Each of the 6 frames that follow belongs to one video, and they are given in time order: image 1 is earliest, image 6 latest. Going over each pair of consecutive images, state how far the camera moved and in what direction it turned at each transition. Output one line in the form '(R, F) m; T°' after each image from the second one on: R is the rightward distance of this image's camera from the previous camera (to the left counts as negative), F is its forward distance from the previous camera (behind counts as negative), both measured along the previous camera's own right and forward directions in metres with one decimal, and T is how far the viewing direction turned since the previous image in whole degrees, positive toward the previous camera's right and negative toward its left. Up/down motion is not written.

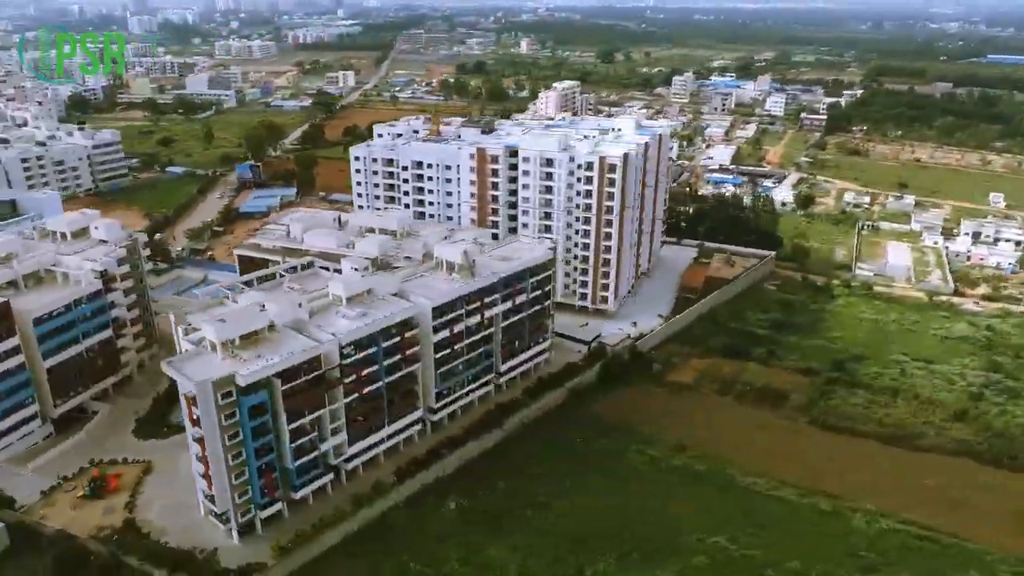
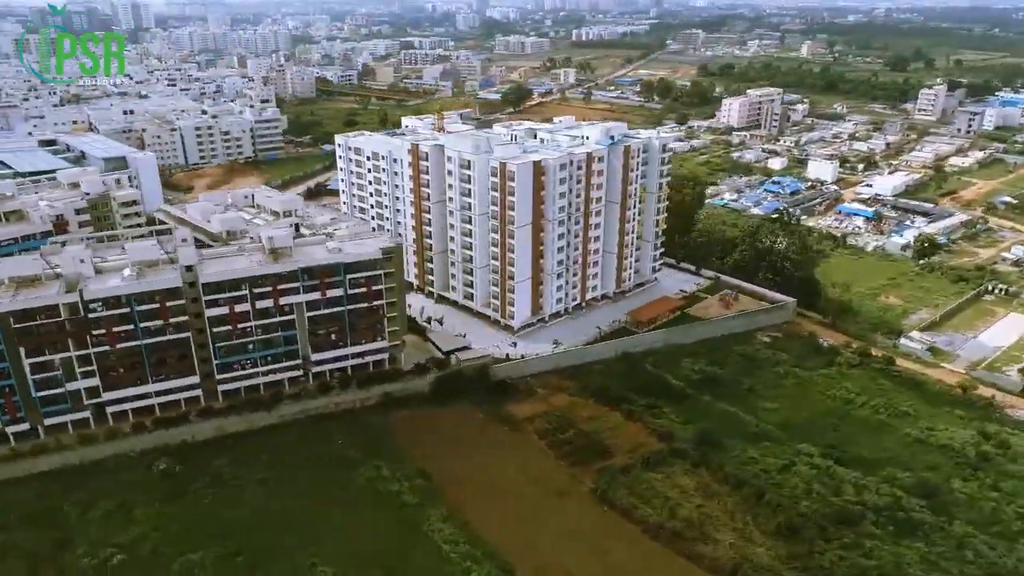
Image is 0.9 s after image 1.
(+27.3, +7.4) m; -23°
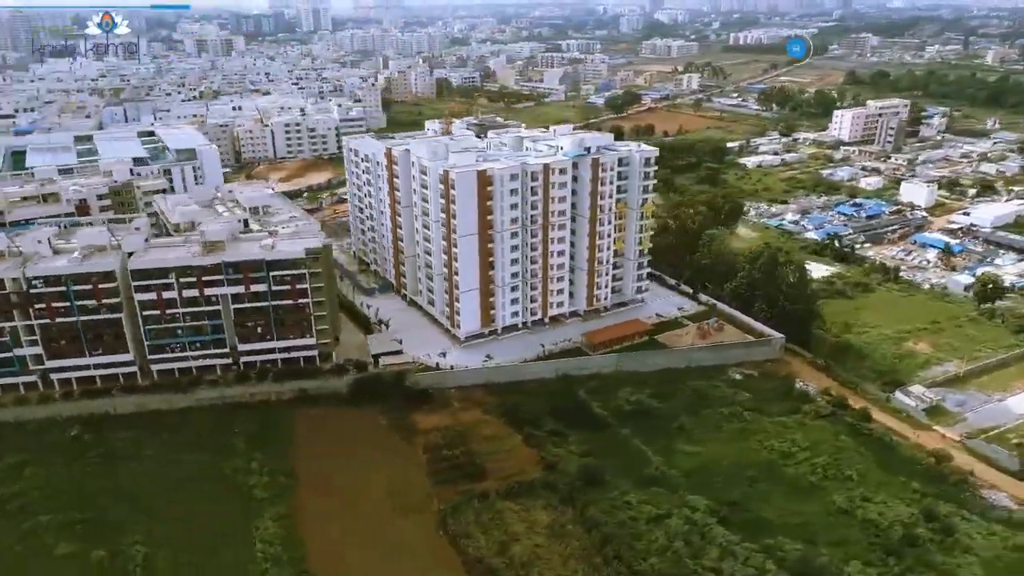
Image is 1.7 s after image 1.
(+14.8, +2.7) m; -13°
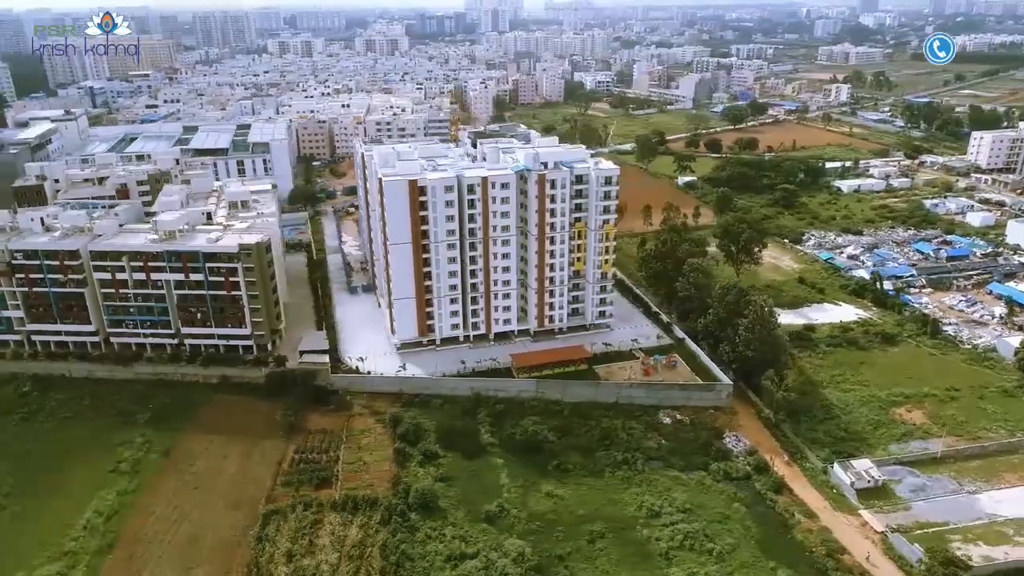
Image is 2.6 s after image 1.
(+16.6, +3.1) m; -14°
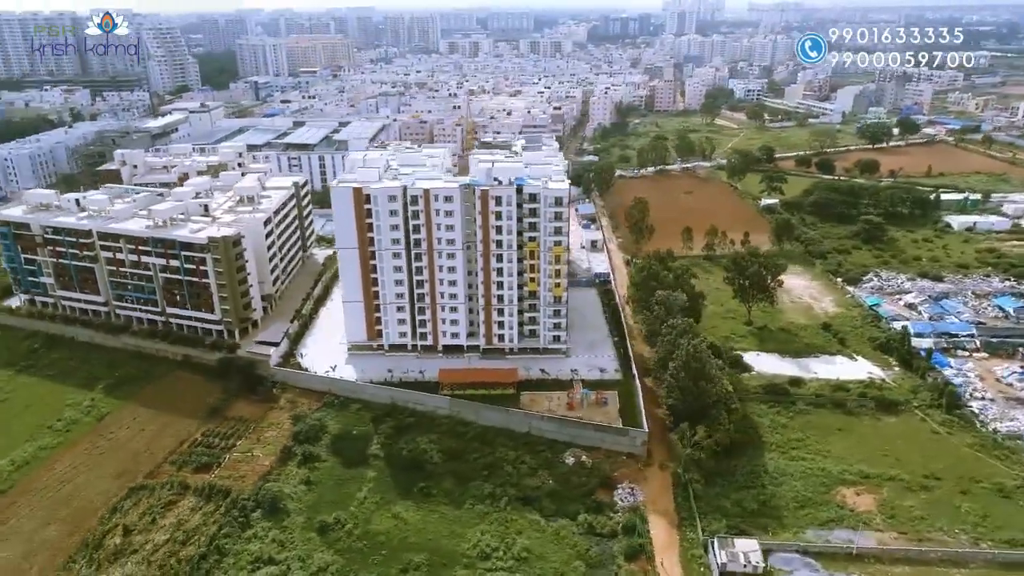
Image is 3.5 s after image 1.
(+16.5, +3.1) m; -14°
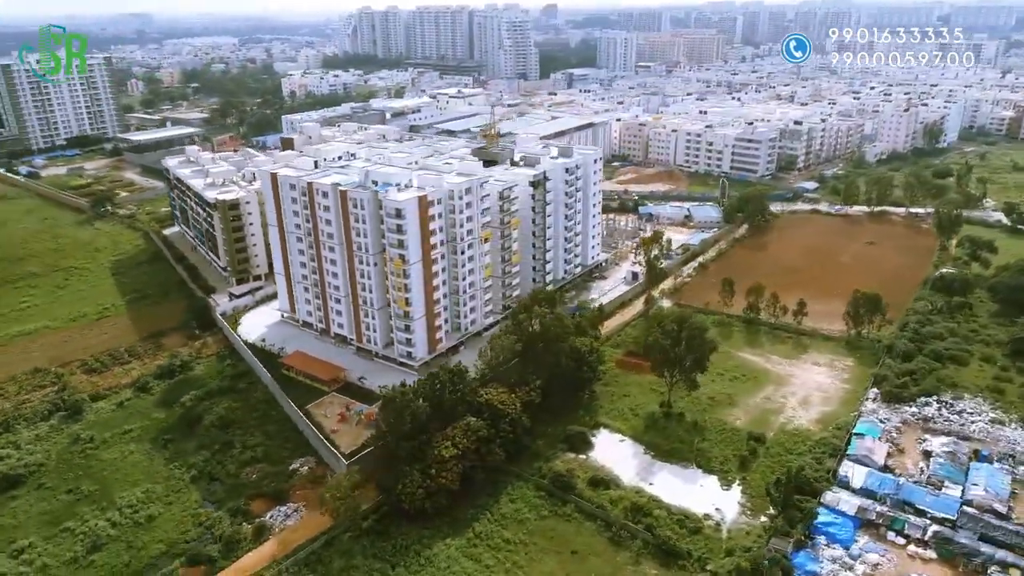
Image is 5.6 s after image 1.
(+35.5, +13.3) m; -33°
